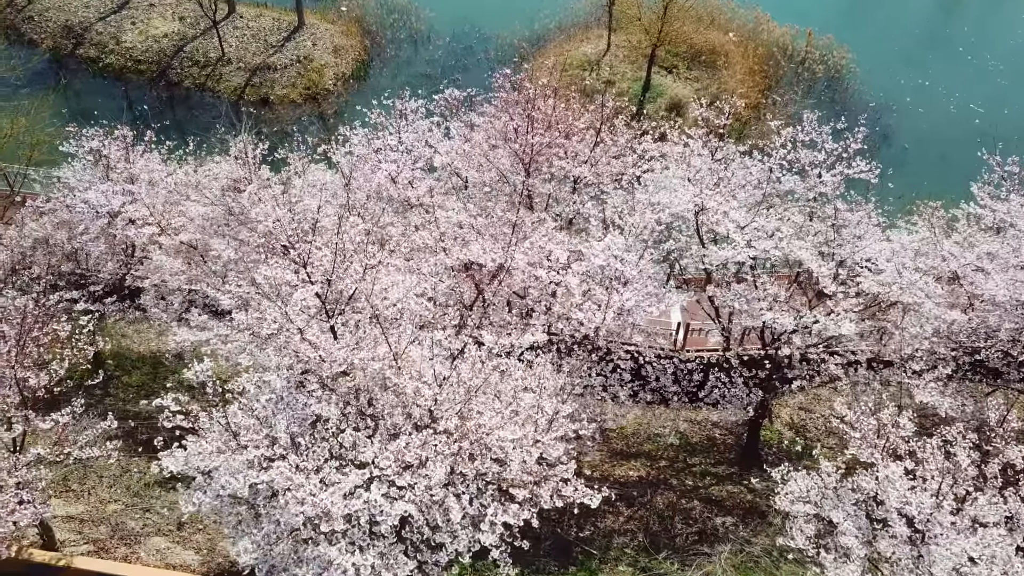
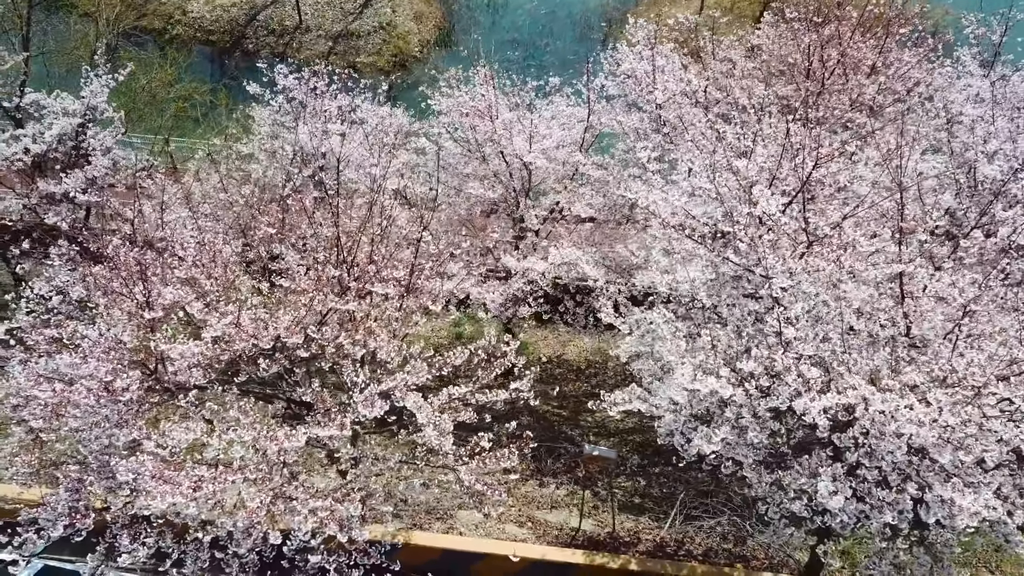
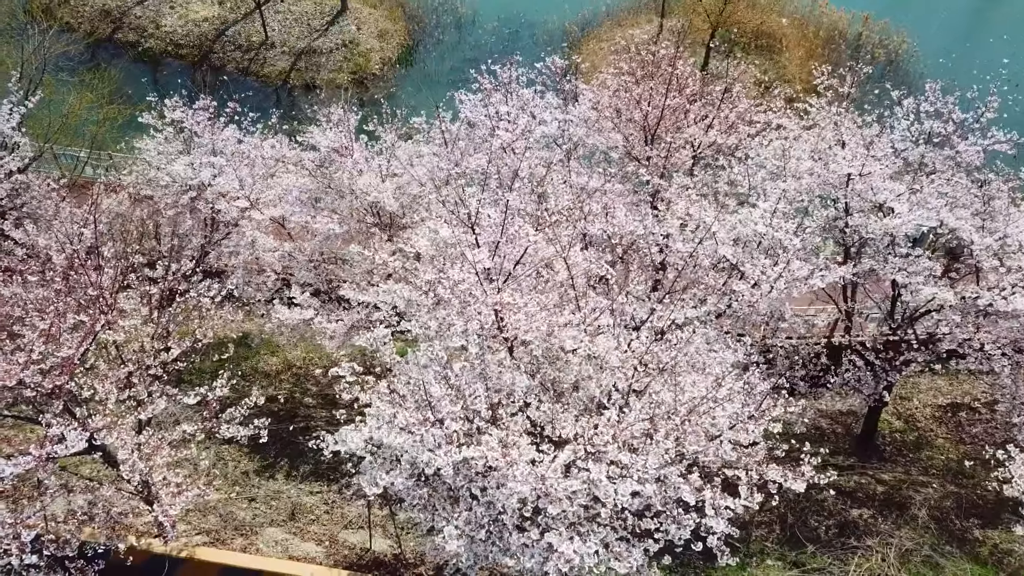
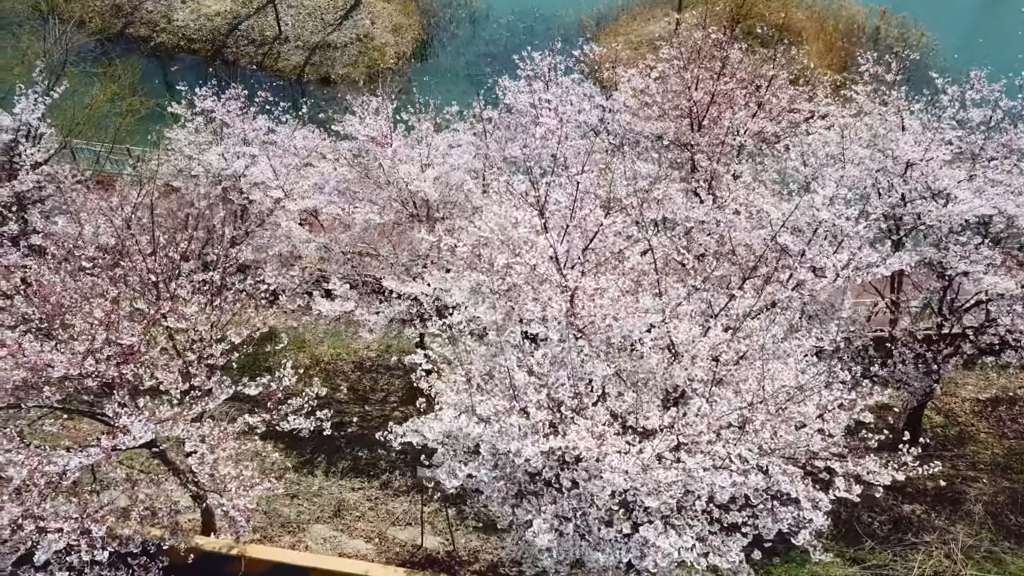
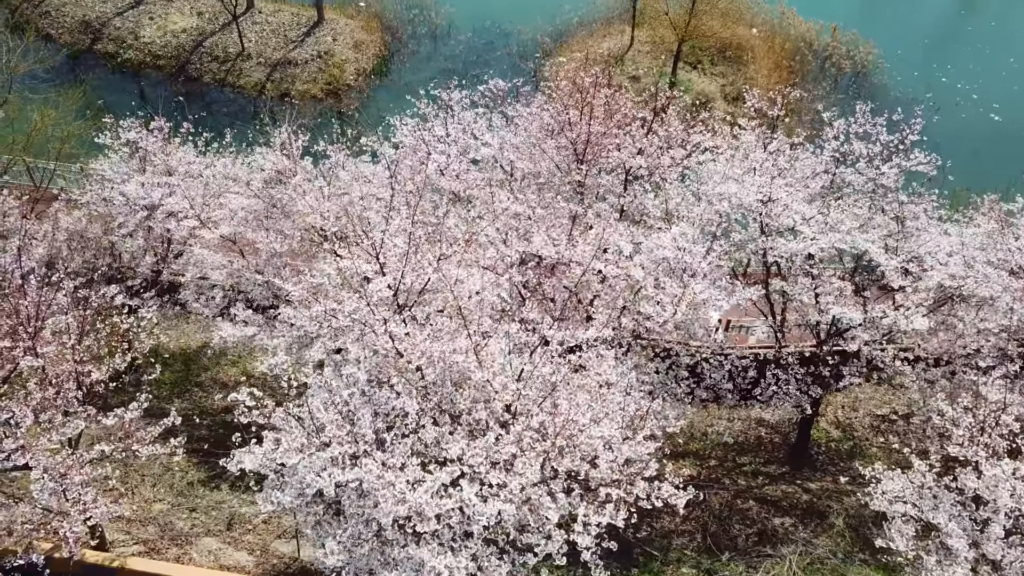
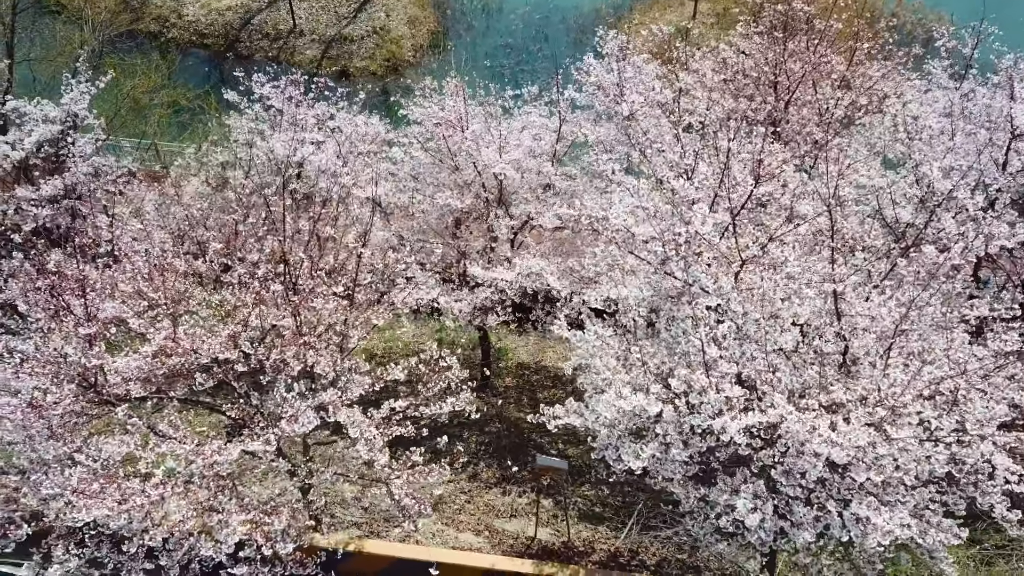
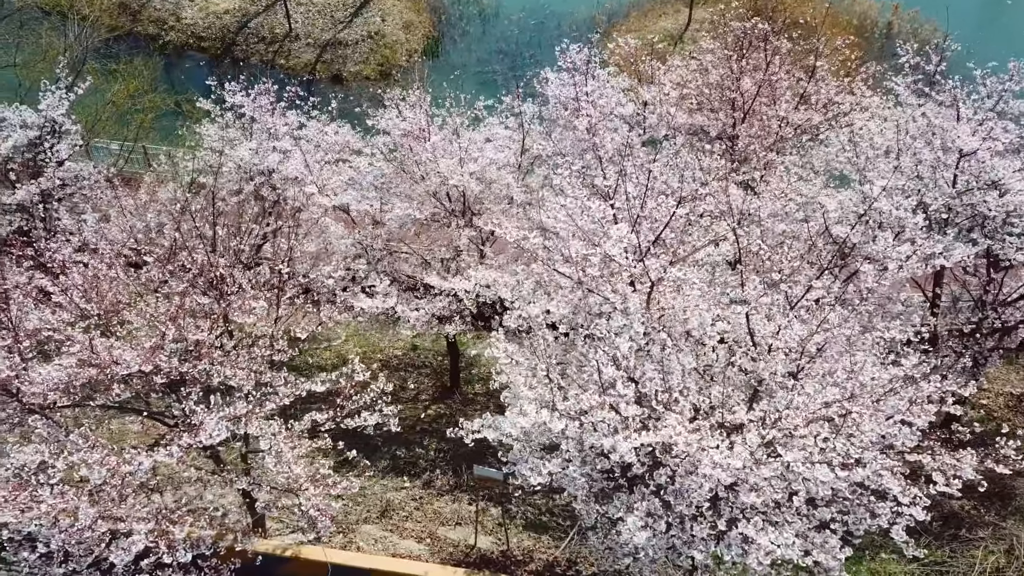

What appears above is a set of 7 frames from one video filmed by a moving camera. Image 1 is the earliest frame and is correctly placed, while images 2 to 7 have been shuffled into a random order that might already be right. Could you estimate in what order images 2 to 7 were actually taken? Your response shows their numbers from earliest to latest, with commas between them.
5, 3, 4, 7, 6, 2
